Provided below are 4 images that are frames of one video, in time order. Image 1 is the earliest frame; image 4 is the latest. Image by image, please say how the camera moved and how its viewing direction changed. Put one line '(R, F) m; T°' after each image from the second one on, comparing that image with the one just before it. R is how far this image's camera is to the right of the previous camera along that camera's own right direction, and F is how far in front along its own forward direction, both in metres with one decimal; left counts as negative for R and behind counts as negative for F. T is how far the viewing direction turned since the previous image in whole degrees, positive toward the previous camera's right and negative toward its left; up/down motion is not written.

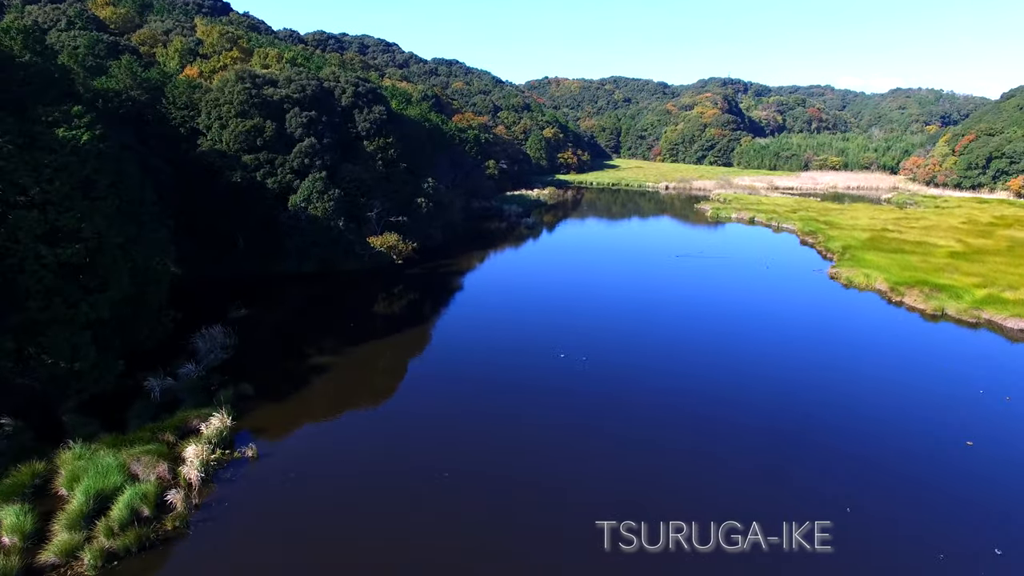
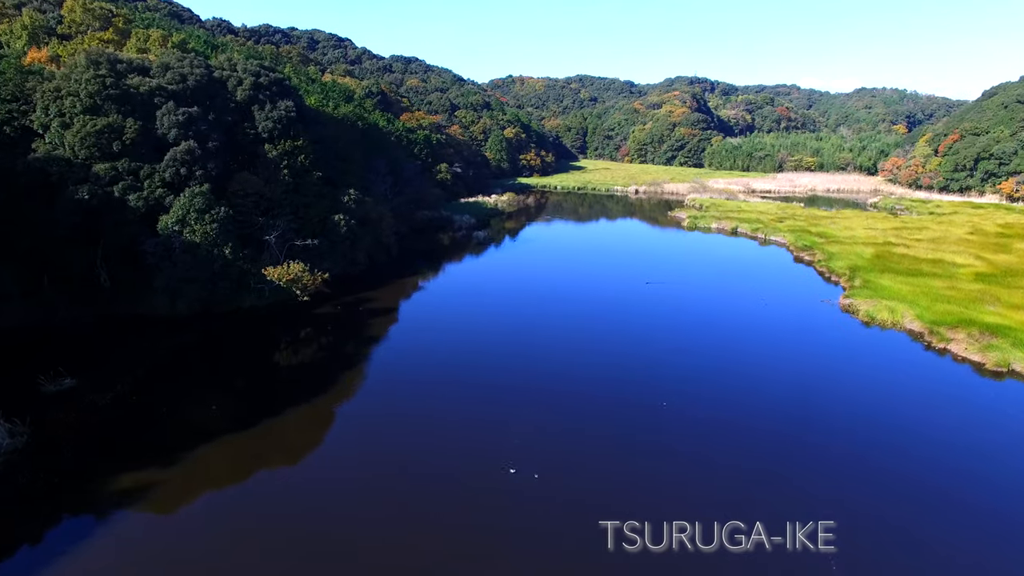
(+1.5, +7.9) m; +3°
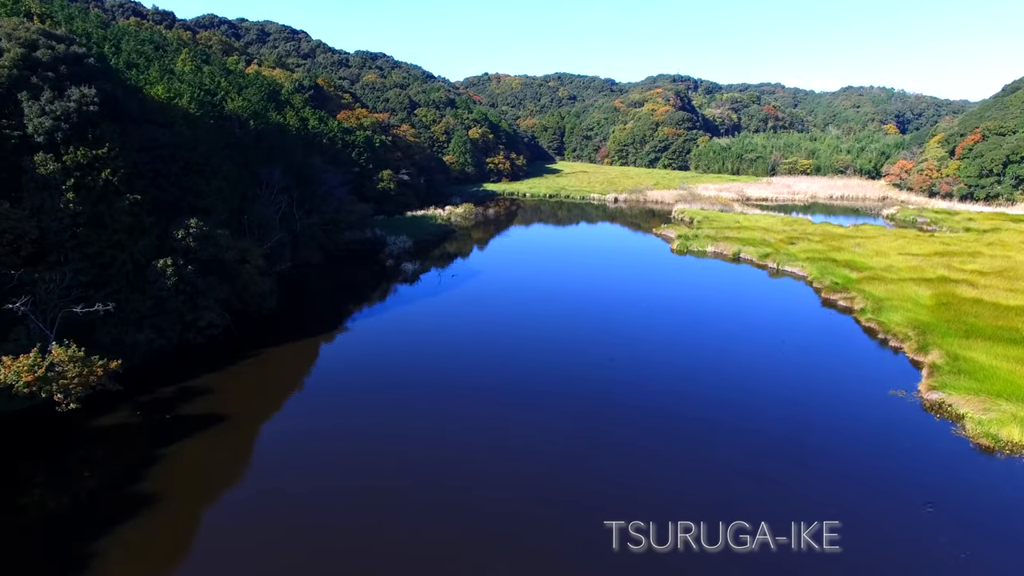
(+2.5, +11.7) m; +1°
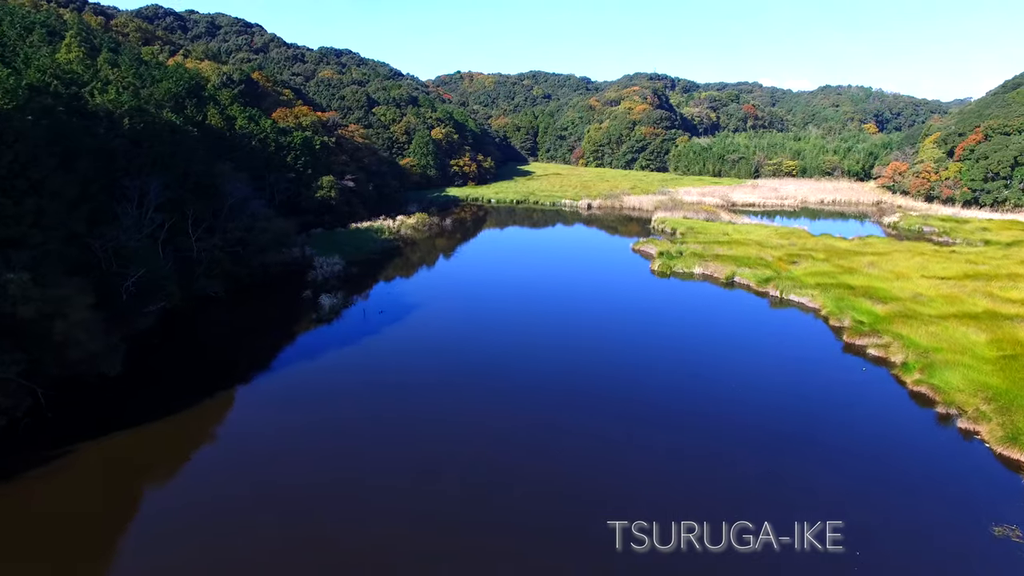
(+1.7, +7.7) m; +2°
